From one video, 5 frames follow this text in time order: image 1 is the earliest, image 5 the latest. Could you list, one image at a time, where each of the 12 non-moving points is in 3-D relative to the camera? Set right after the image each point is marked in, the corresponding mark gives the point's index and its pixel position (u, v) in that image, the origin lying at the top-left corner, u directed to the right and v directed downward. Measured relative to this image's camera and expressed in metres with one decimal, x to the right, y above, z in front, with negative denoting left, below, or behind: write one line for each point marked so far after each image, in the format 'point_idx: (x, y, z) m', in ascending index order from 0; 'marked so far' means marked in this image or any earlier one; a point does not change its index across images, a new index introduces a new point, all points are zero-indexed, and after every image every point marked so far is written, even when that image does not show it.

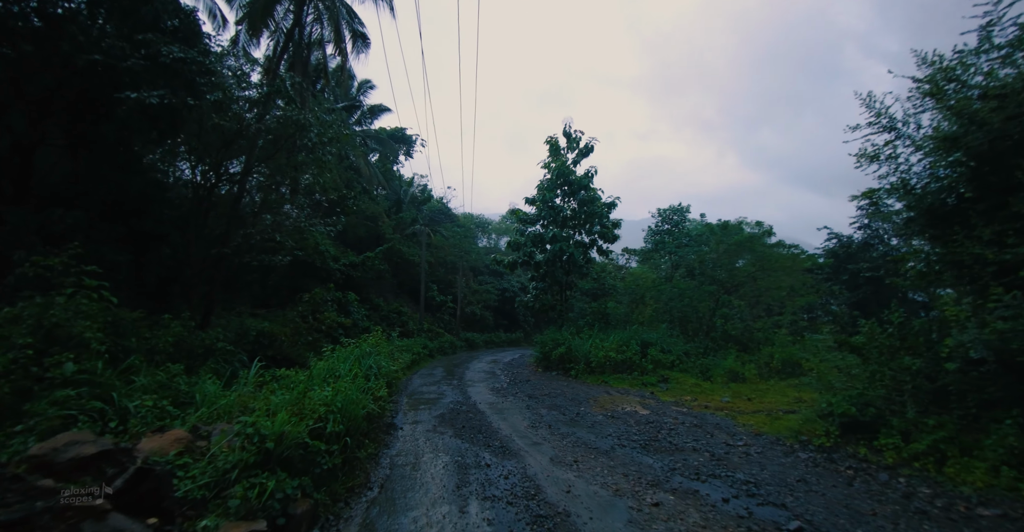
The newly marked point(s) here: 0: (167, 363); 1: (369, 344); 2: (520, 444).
0: (-4.6, -1.4, +5.5) m
1: (-2.8, -1.5, +7.8) m
2: (+0.1, -2.4, +5.5) m
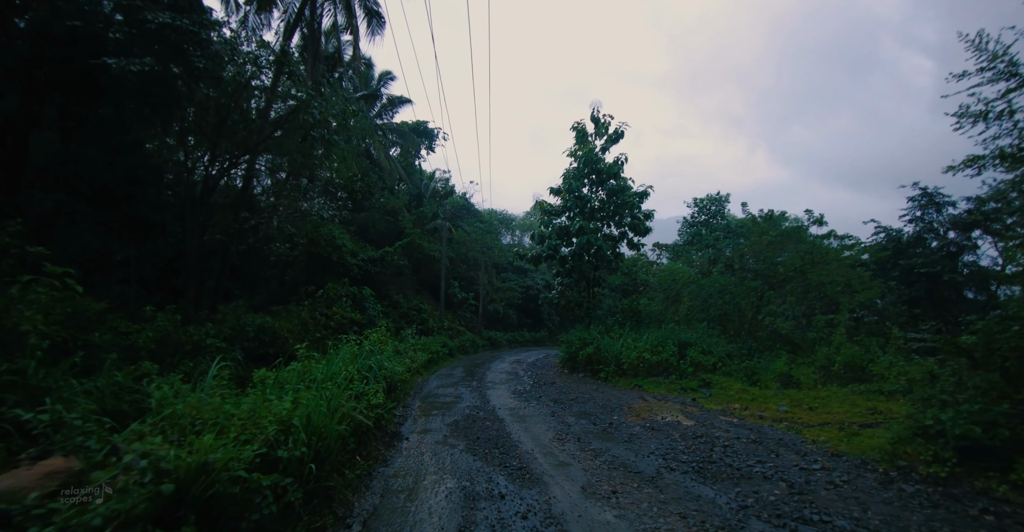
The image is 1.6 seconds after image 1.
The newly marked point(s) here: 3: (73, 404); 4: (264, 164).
0: (-4.4, -1.2, +4.8) m
1: (-2.4, -1.3, +7.0) m
2: (+0.3, -2.2, +4.5) m
3: (-3.5, -1.1, +3.3) m
4: (-7.1, +2.9, +11.8) m
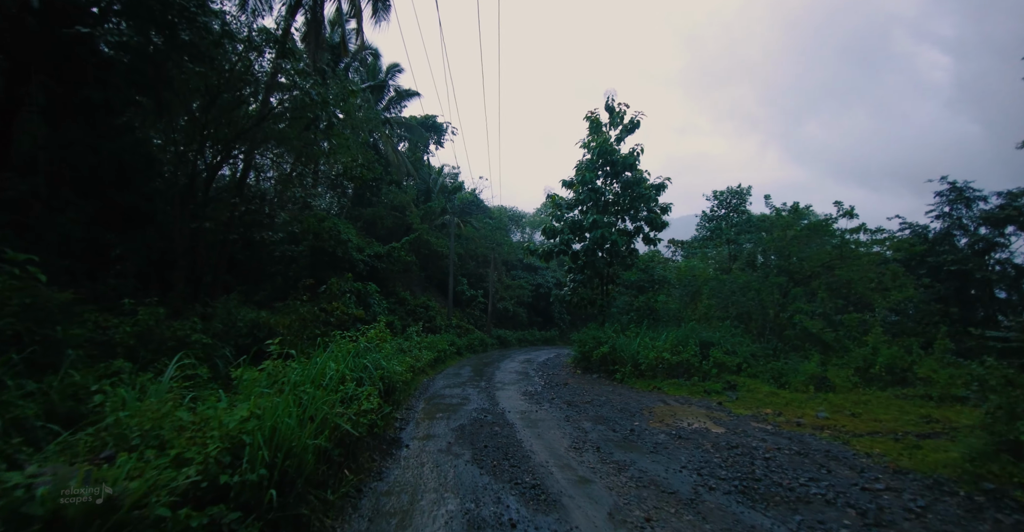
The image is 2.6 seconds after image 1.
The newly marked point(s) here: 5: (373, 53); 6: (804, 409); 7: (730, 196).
0: (-4.3, -1.0, +4.3) m
1: (-2.2, -1.1, +6.5) m
2: (+0.5, -2.1, +3.9) m
3: (-3.4, -1.0, +2.8) m
4: (-6.8, +3.1, +11.4) m
5: (-6.2, +9.6, +18.3) m
6: (+5.4, -2.6, +7.5) m
7: (+10.2, +3.3, +19.0) m
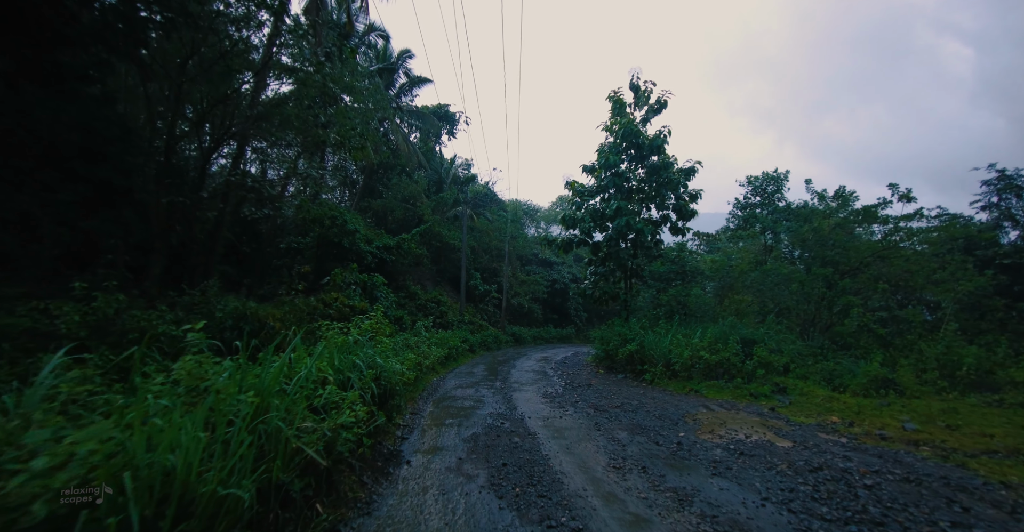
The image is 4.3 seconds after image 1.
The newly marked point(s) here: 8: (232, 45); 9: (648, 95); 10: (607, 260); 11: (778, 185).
0: (-4.0, -0.8, +3.4) m
1: (-1.9, -0.9, +5.5) m
2: (+0.7, -1.8, +2.9) m
3: (-3.2, -0.7, +1.8) m
4: (-6.4, +3.4, +10.5) m
5: (-5.5, +9.9, +17.4) m
6: (+5.7, -2.3, +6.3) m
7: (+10.9, +3.6, +17.6) m
8: (-6.1, +4.8, +8.9) m
9: (+4.8, +6.0, +14.4) m
10: (+3.4, +0.2, +14.7) m
11: (+11.3, +3.5, +17.6) m
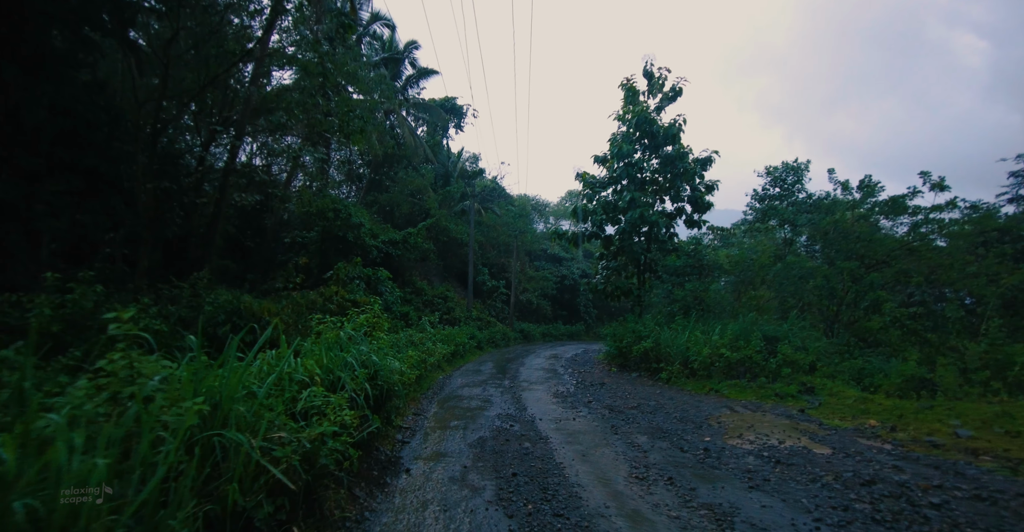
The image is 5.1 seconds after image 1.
0: (-3.9, -0.7, +3.0) m
1: (-1.8, -0.7, +5.1) m
2: (+0.7, -1.7, +2.4) m
3: (-3.2, -0.6, +1.5) m
4: (-6.2, +3.5, +10.2) m
5: (-5.2, +10.1, +17.0) m
6: (+5.8, -2.2, +5.7) m
7: (+11.3, +3.8, +17.0) m
8: (-5.9, +5.0, +8.6) m
9: (+5.0, +6.2, +13.8) m
10: (+3.7, +0.4, +14.2) m
11: (+11.7, +3.7, +16.9) m
